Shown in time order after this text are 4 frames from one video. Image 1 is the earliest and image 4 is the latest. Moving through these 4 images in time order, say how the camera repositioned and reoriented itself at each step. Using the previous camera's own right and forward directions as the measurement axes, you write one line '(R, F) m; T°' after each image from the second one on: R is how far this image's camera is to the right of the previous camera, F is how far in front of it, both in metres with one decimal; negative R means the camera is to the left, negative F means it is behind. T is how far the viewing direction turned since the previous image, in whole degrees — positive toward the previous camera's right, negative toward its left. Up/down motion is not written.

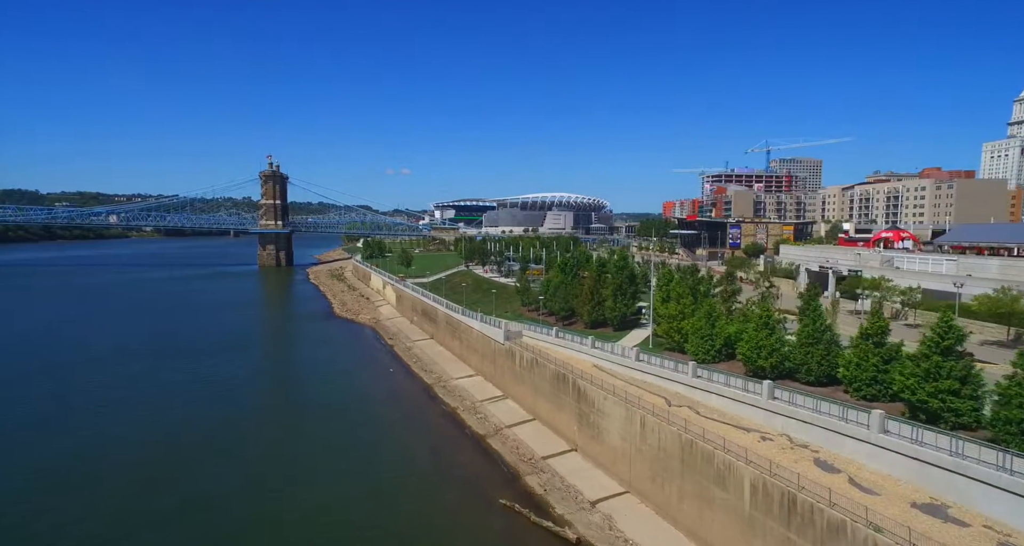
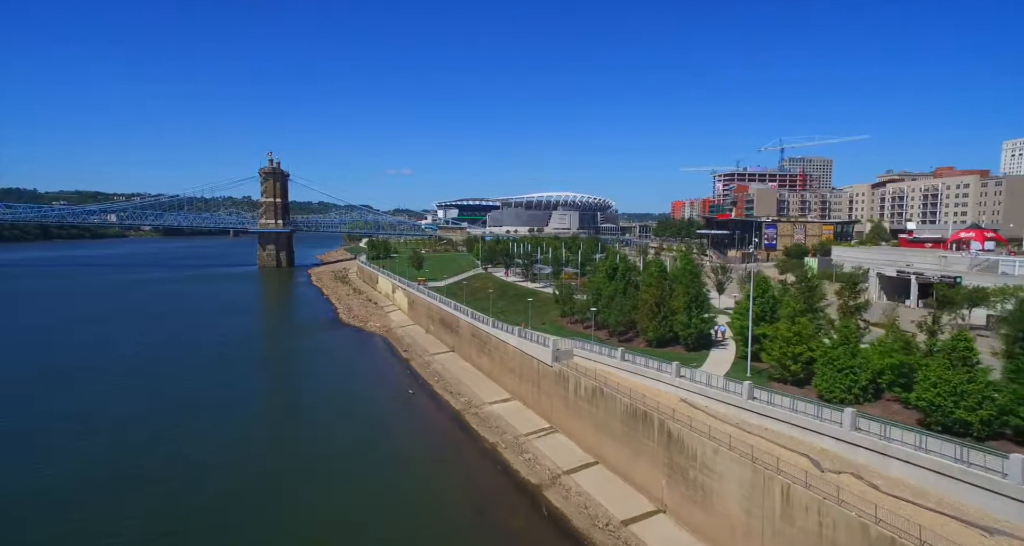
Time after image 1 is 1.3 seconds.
(-1.6, +3.6) m; 0°
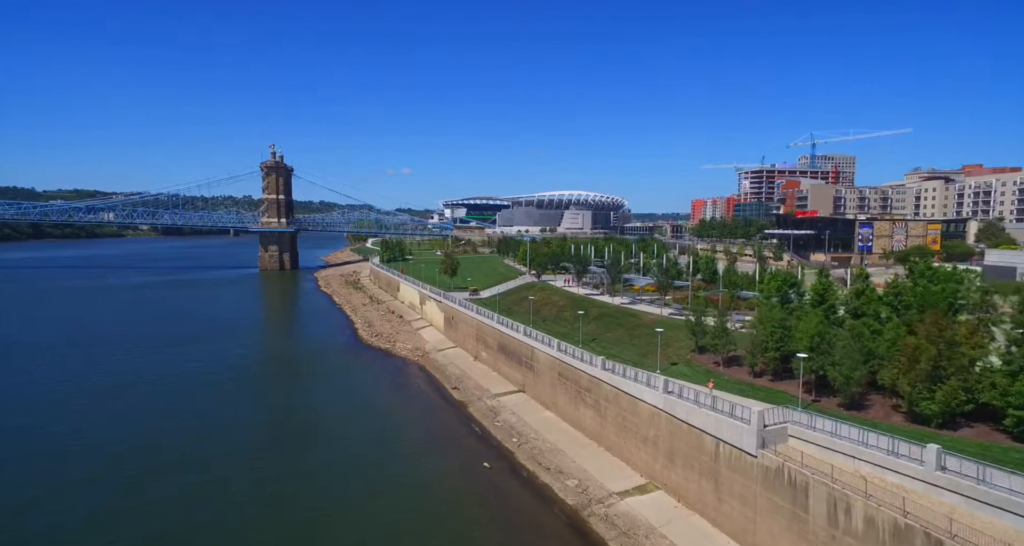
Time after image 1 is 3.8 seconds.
(-3.4, +7.4) m; 0°
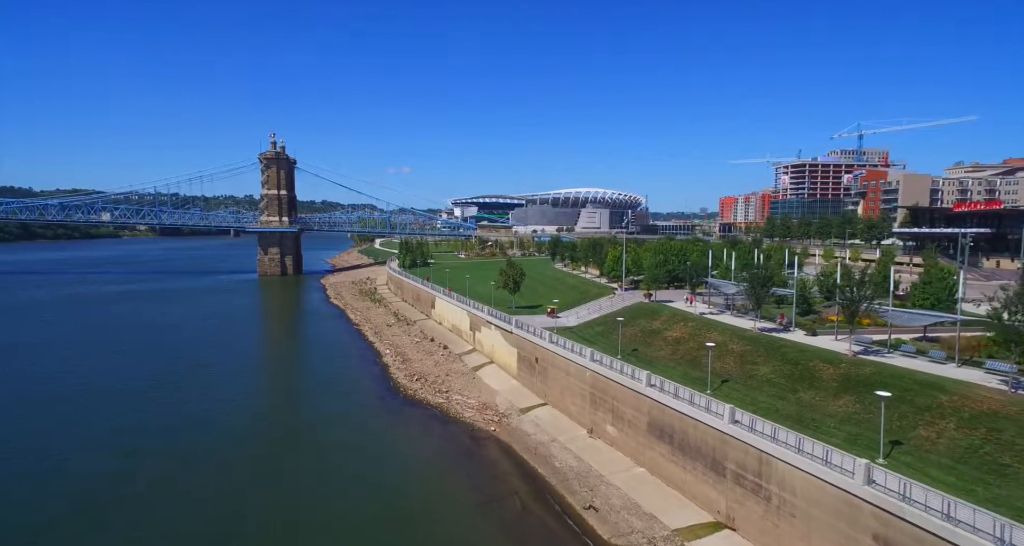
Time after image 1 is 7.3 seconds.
(-4.1, +10.3) m; 0°
